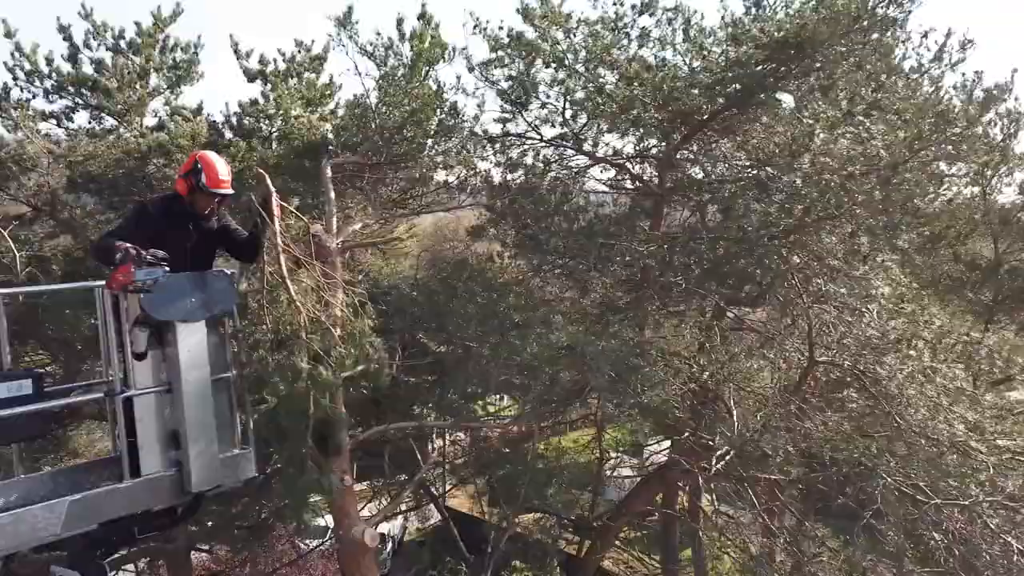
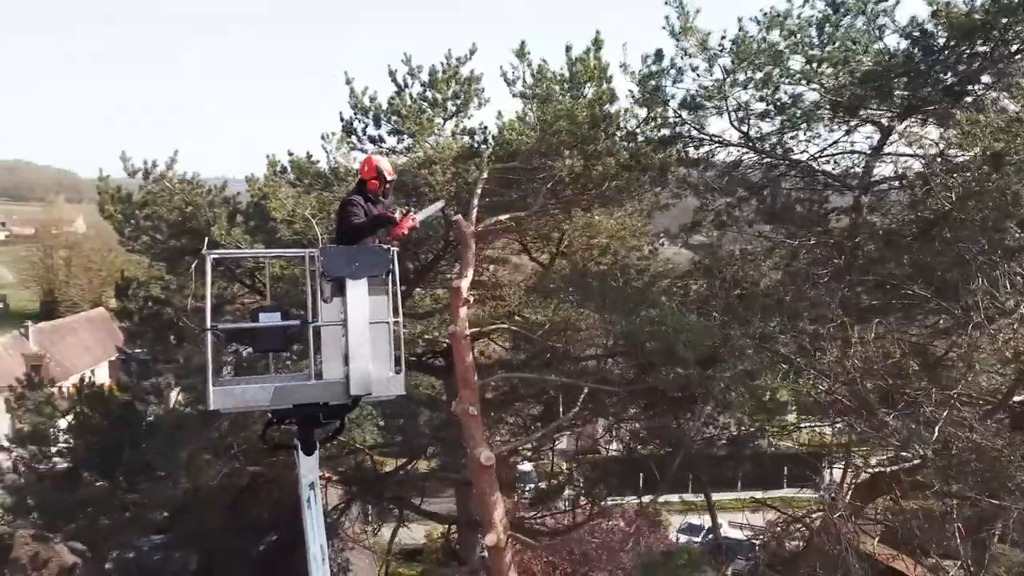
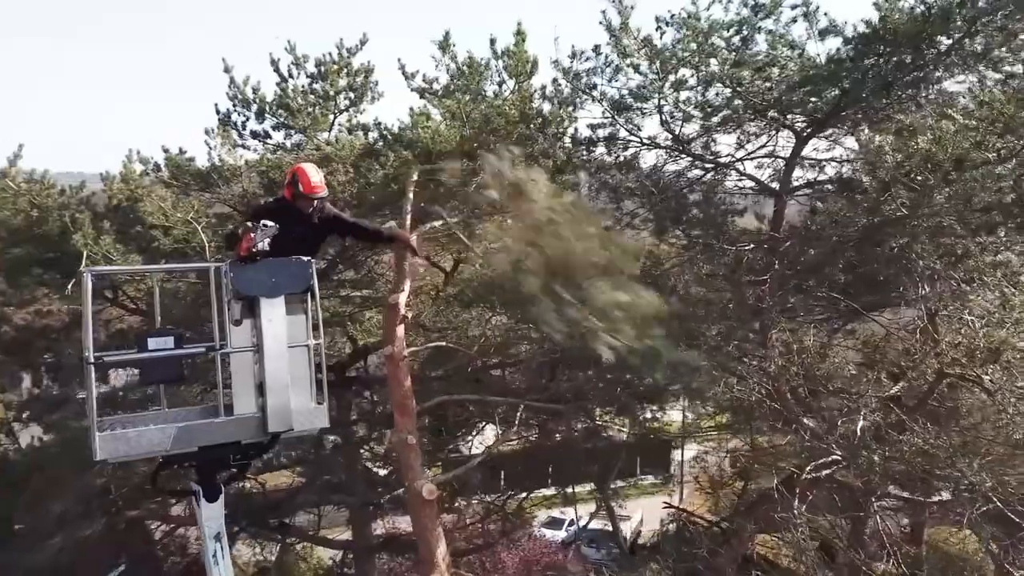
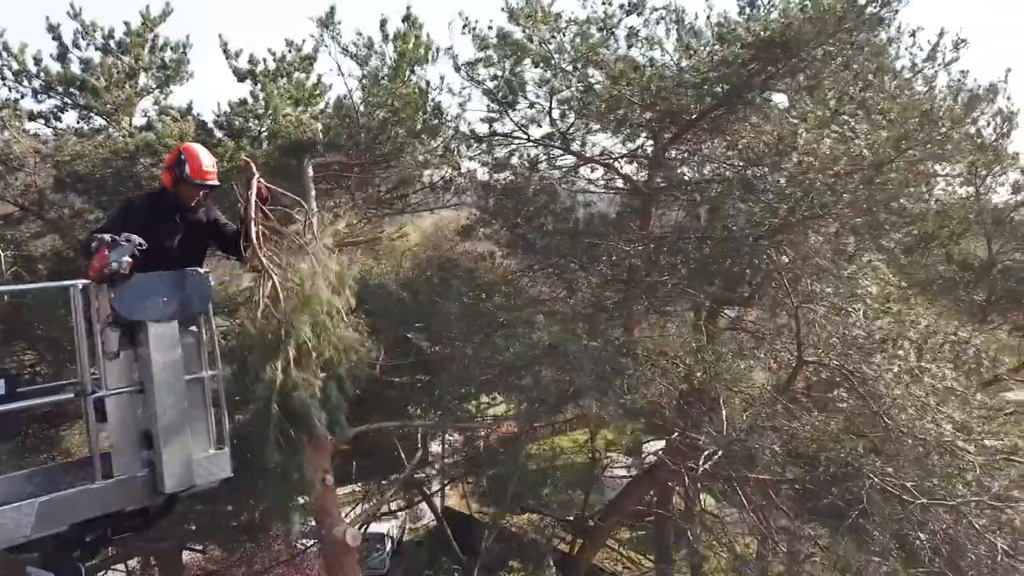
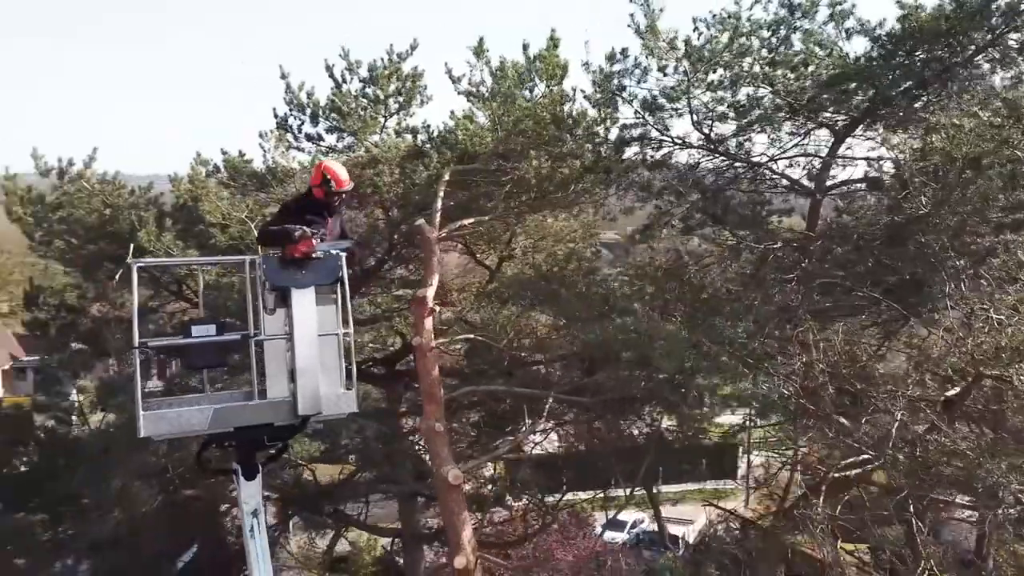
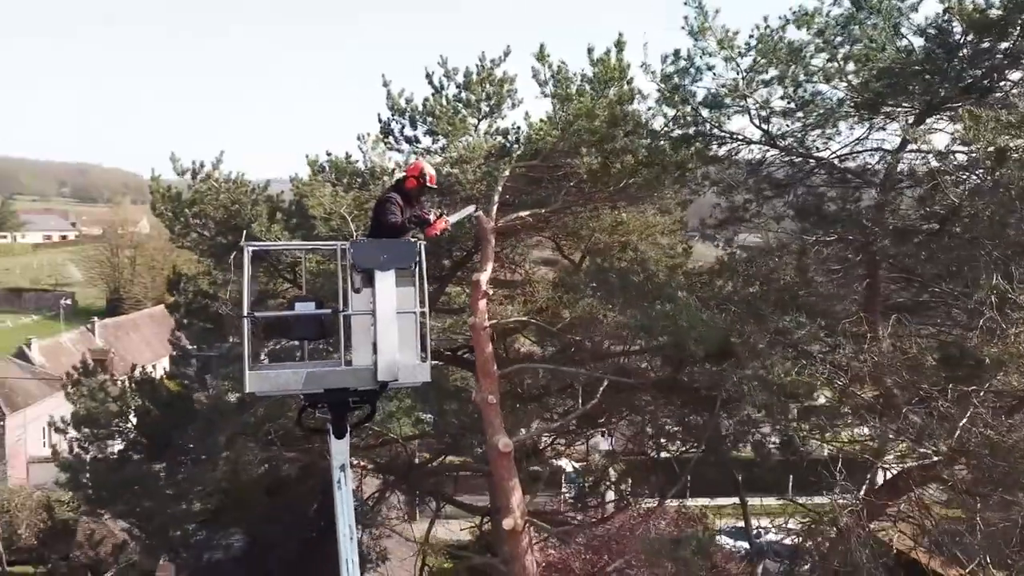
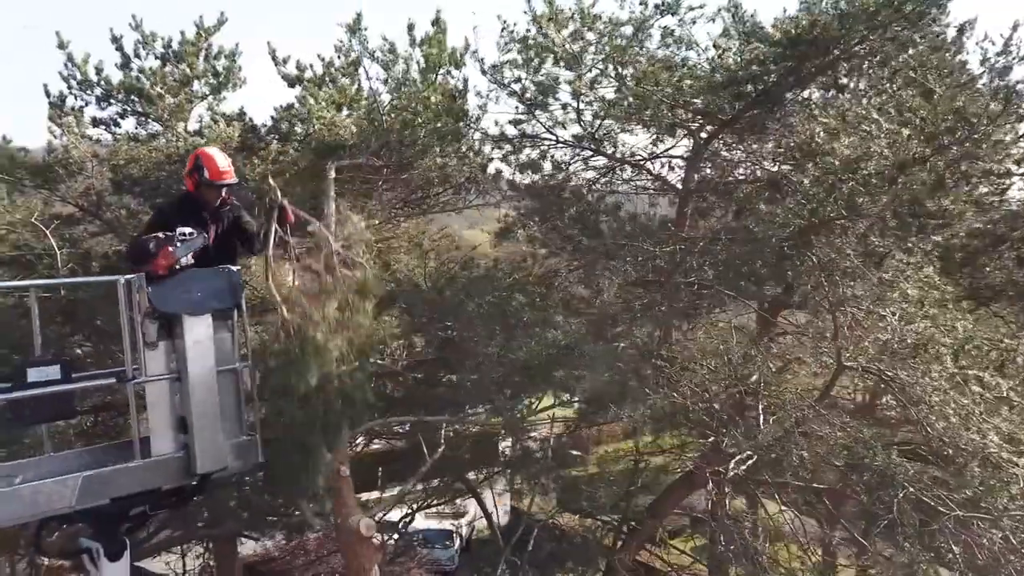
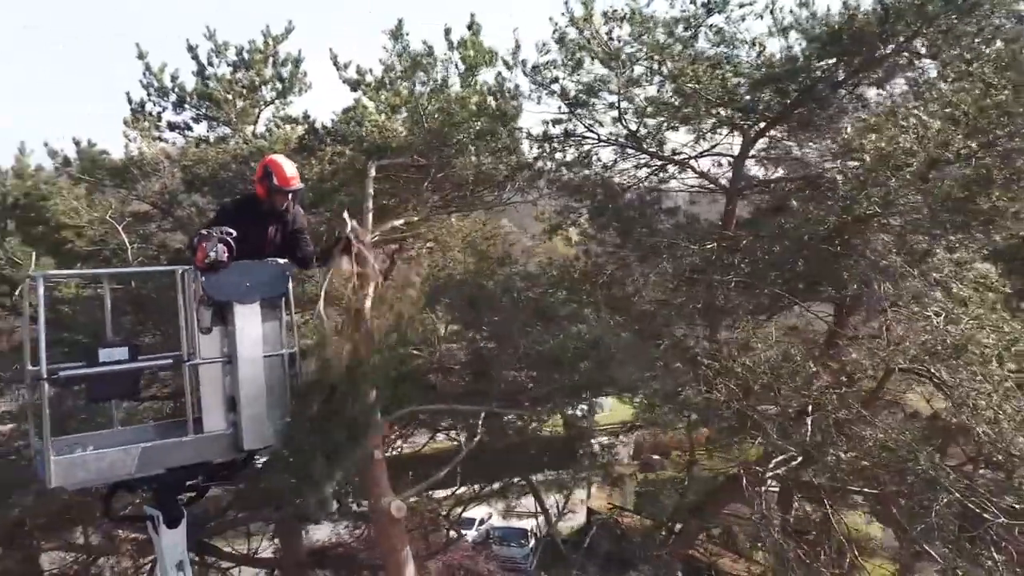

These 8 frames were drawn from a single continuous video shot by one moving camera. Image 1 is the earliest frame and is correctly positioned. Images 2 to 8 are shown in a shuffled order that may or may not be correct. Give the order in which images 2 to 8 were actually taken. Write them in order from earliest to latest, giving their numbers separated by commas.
4, 7, 8, 3, 5, 2, 6
